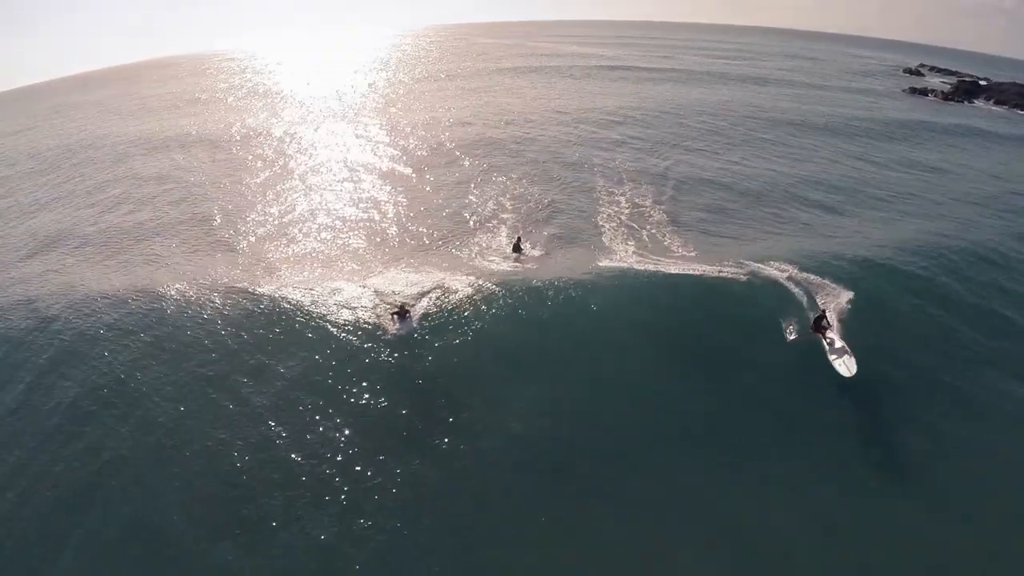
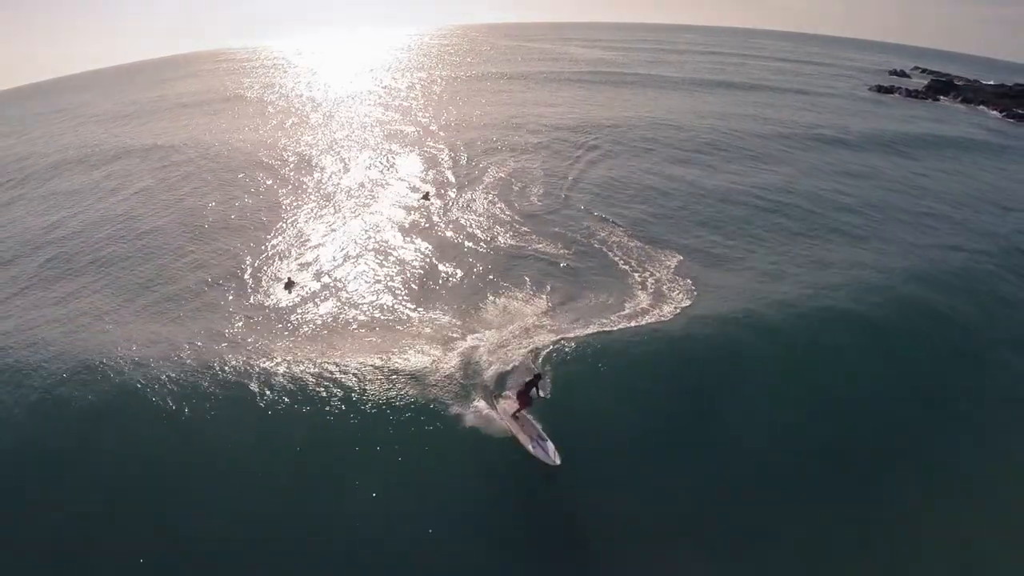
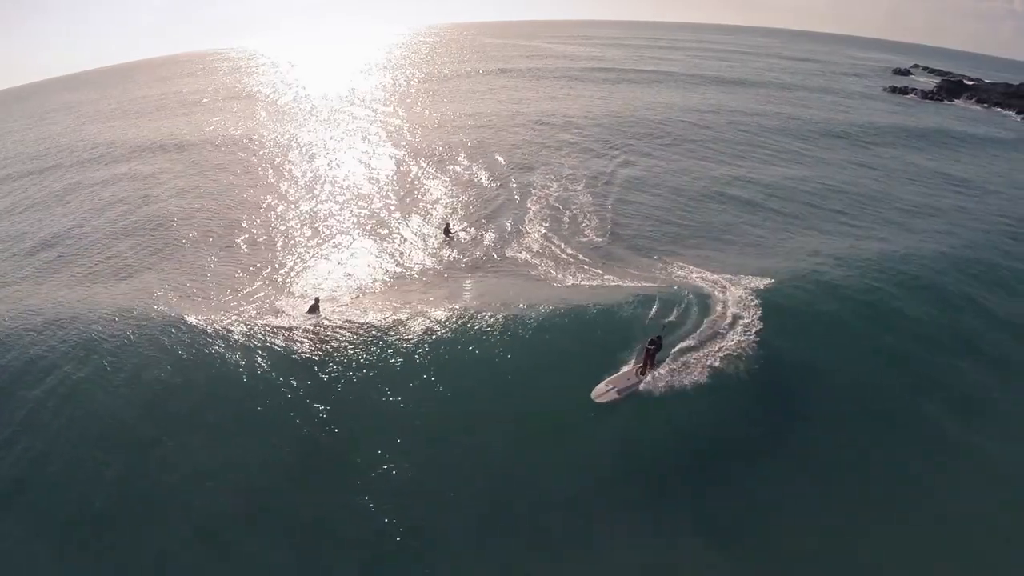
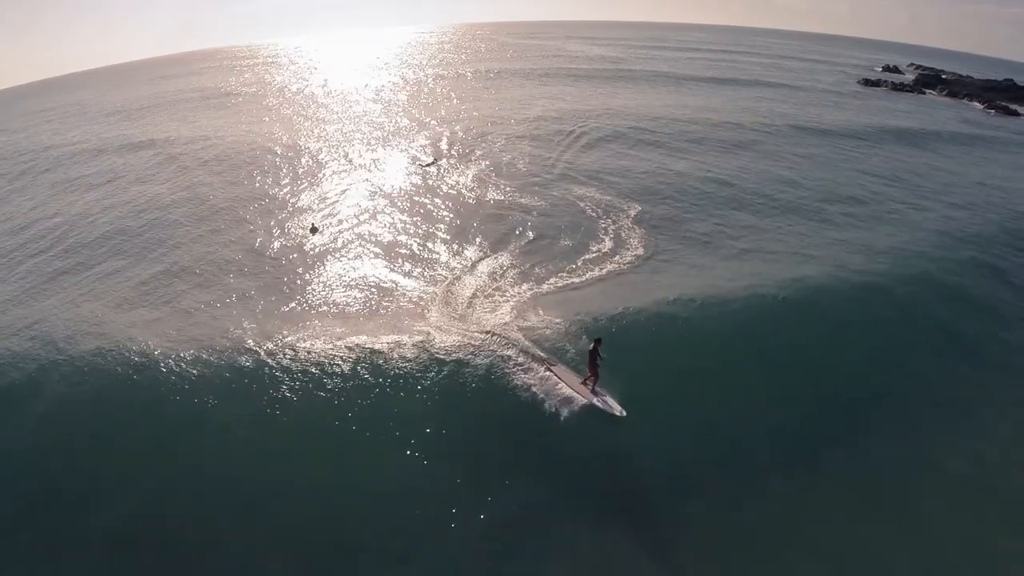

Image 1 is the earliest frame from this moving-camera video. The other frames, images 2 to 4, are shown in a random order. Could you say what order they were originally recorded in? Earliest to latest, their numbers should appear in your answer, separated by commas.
3, 2, 4
